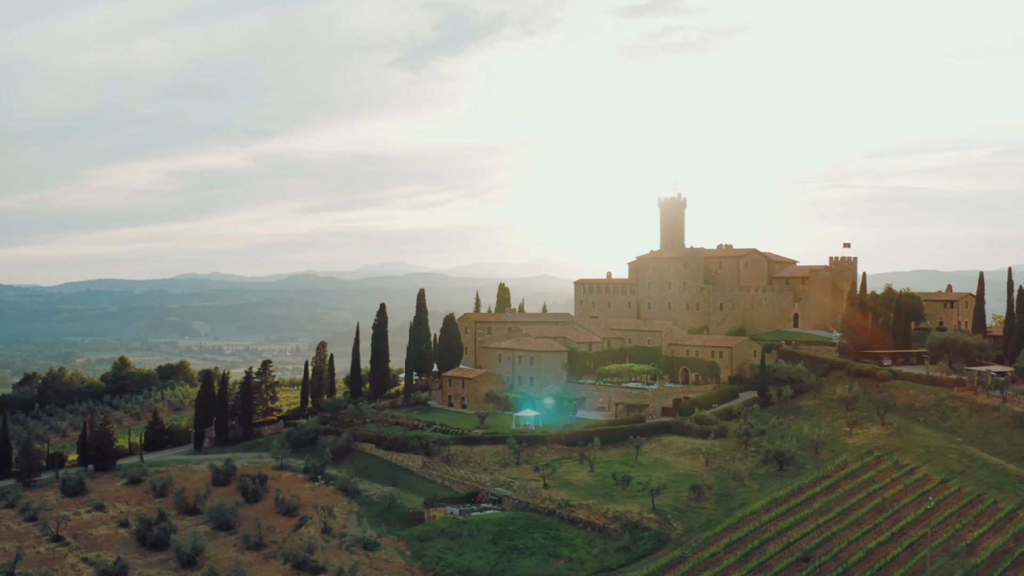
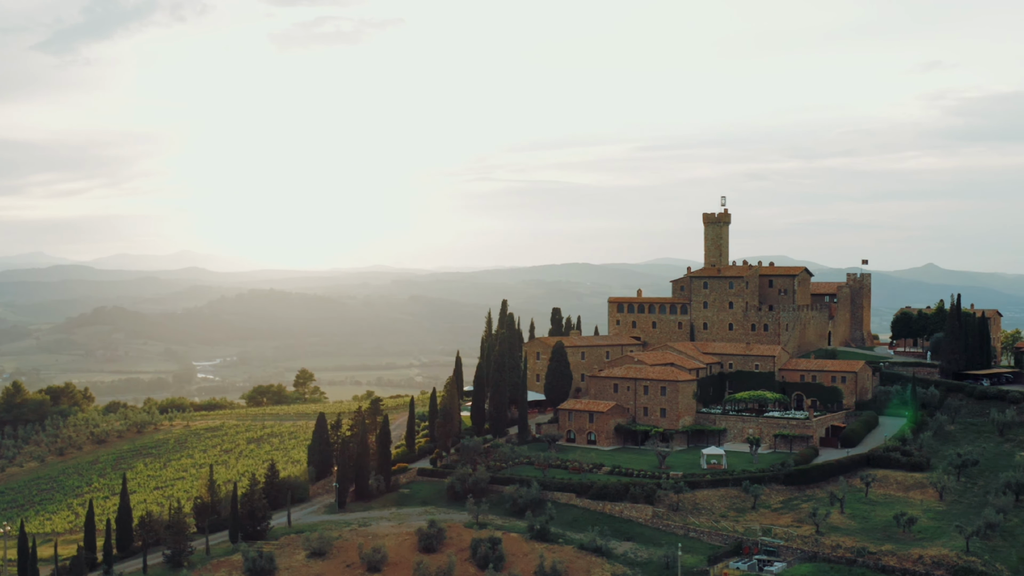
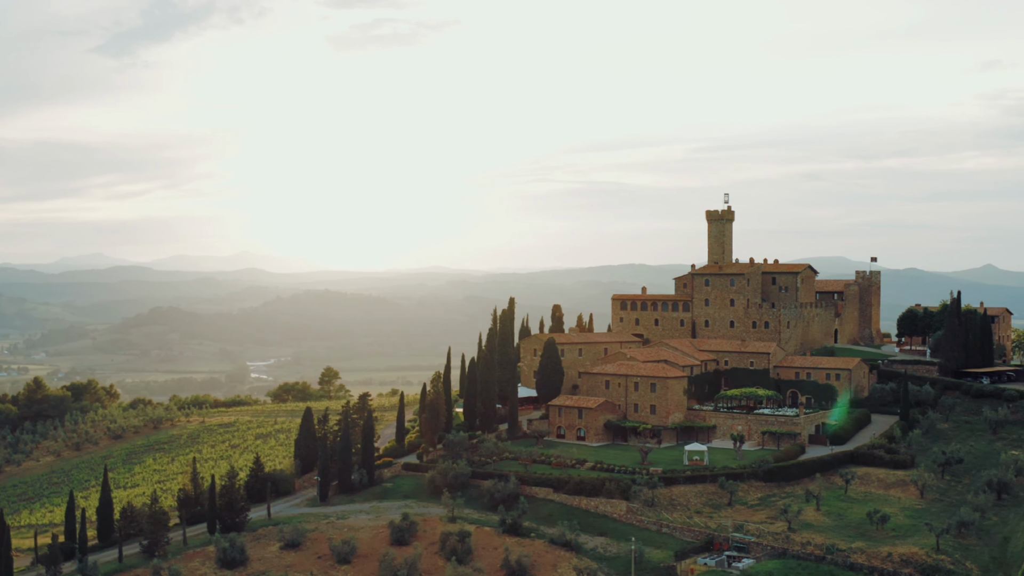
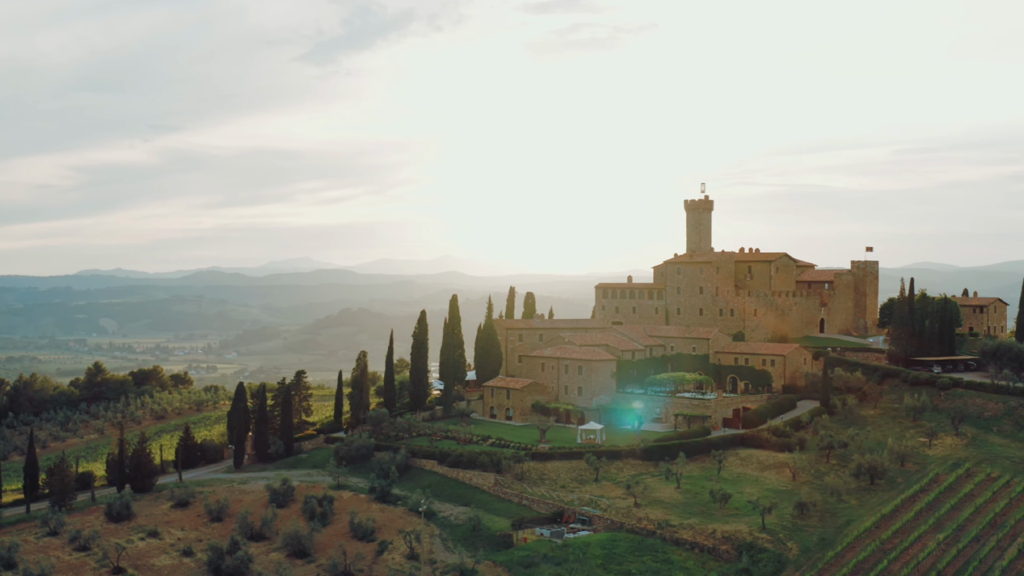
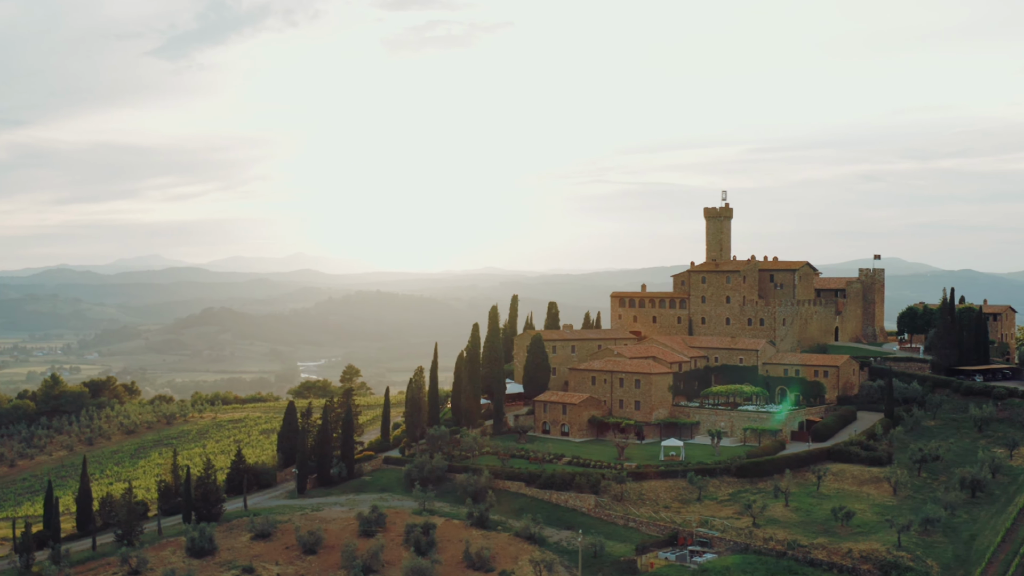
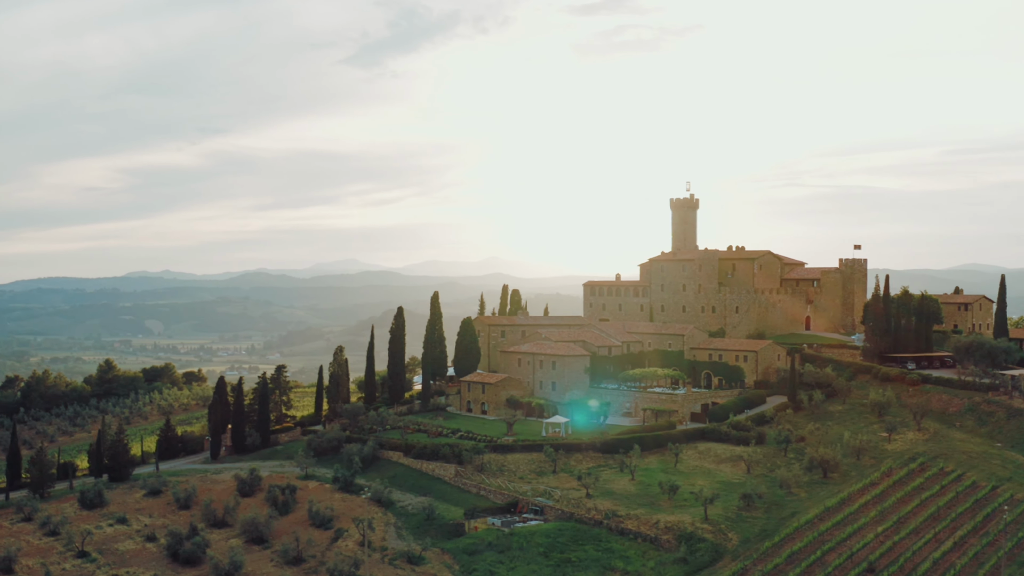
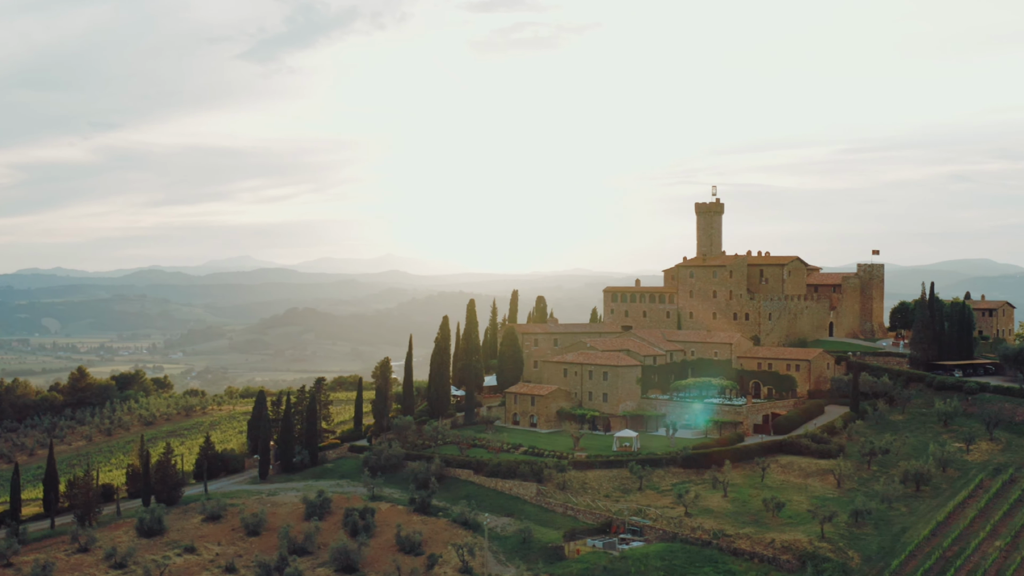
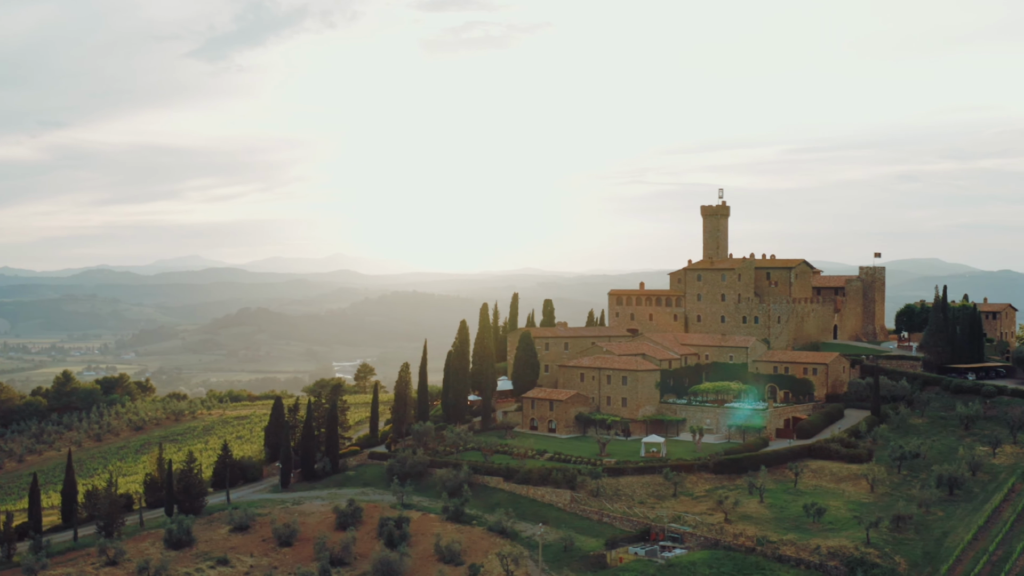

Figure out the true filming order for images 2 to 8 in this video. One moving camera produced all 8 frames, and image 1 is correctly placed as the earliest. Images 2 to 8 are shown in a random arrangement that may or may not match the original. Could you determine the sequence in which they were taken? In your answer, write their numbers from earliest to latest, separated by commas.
6, 4, 7, 8, 5, 3, 2
